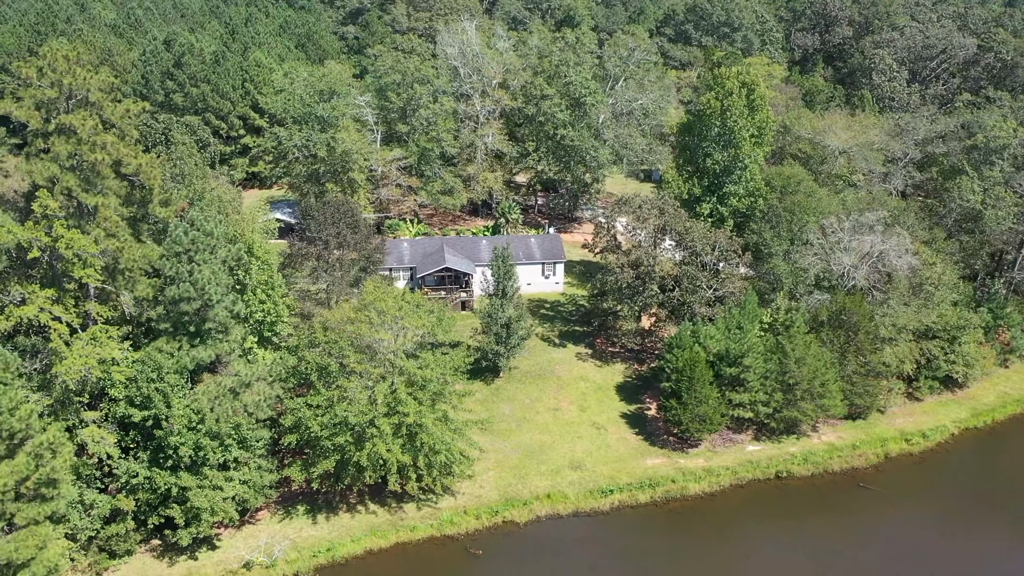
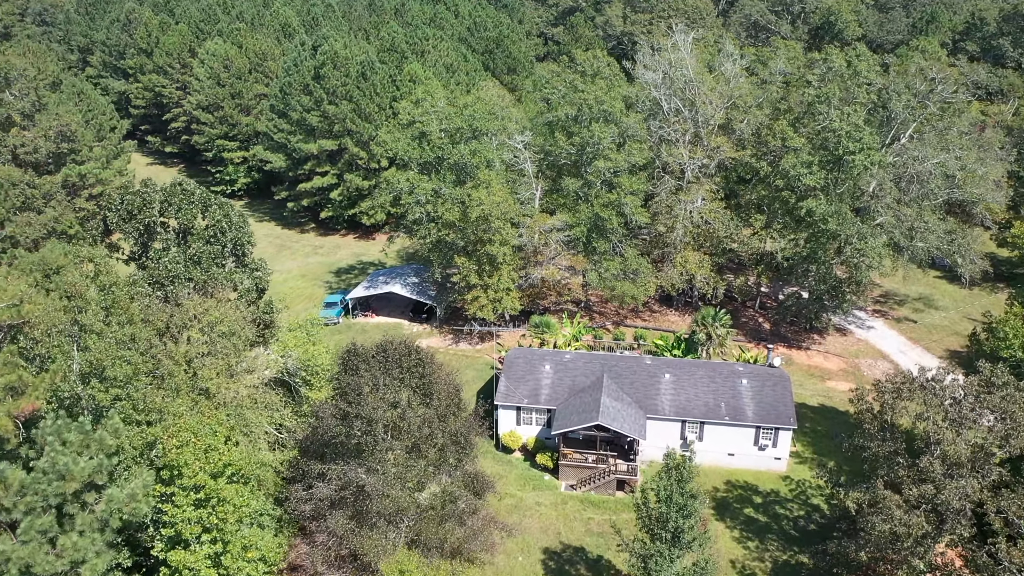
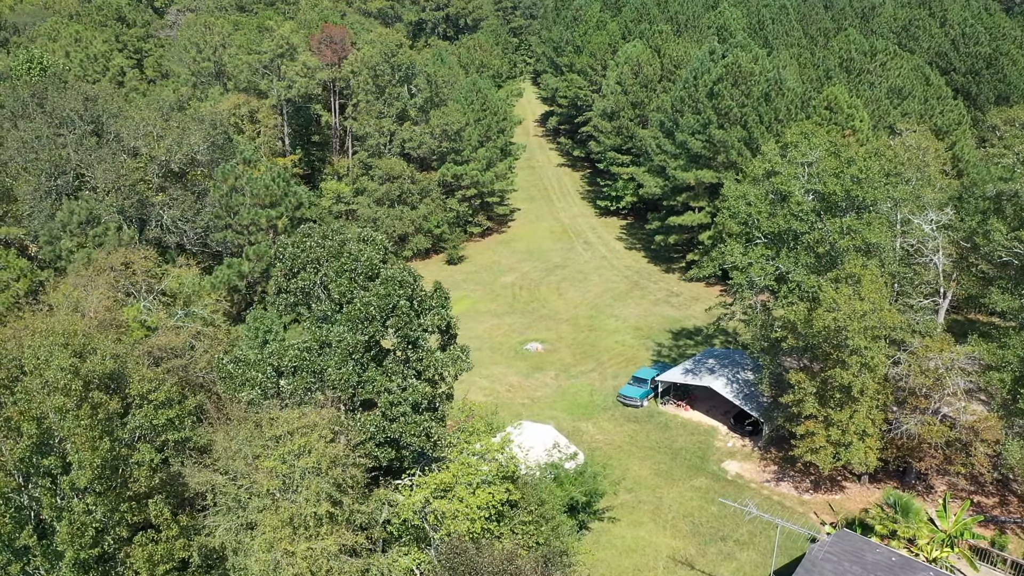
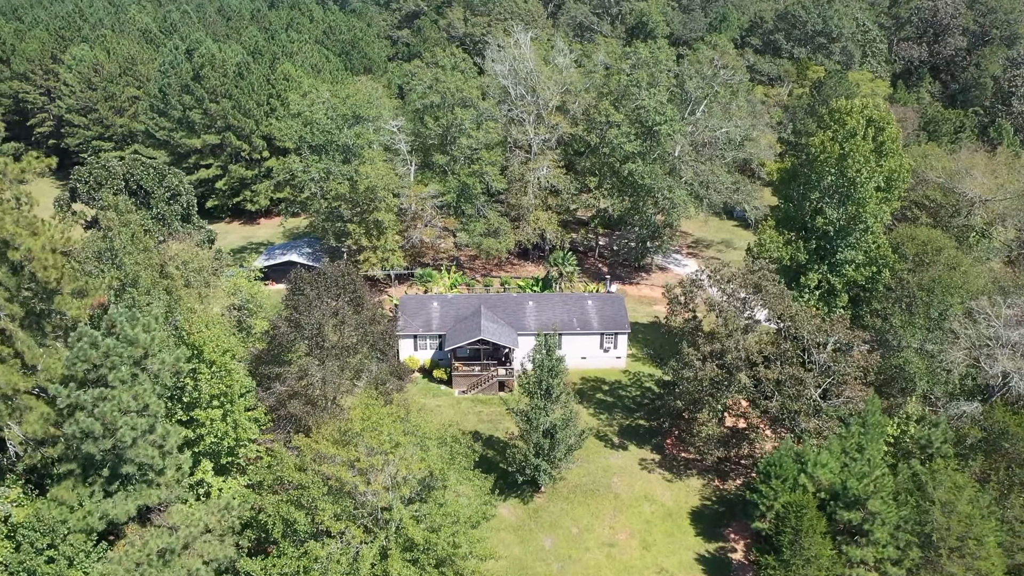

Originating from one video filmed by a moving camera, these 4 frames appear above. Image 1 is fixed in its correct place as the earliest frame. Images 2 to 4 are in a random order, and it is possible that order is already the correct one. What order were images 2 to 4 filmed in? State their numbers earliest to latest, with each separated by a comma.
4, 2, 3
